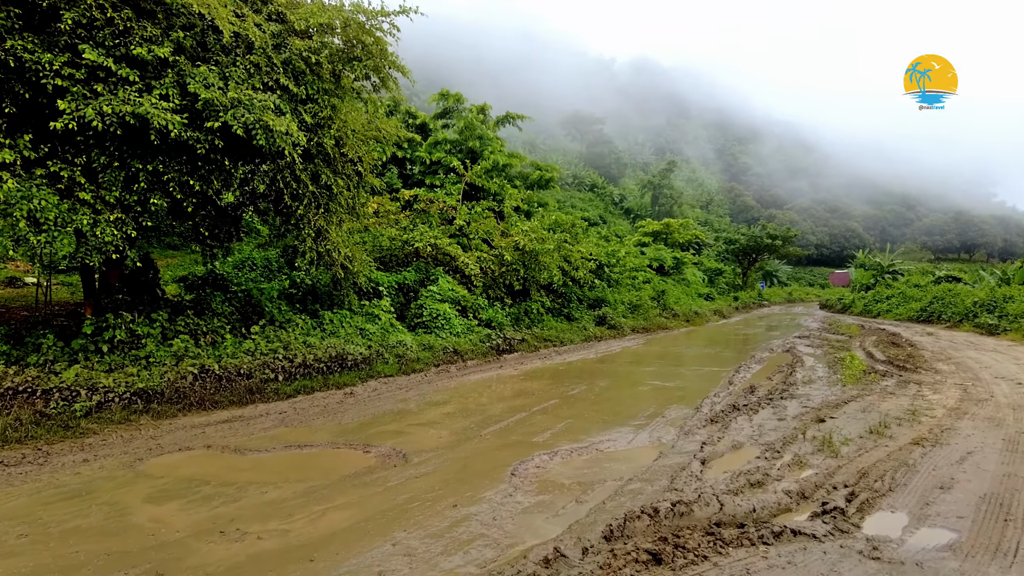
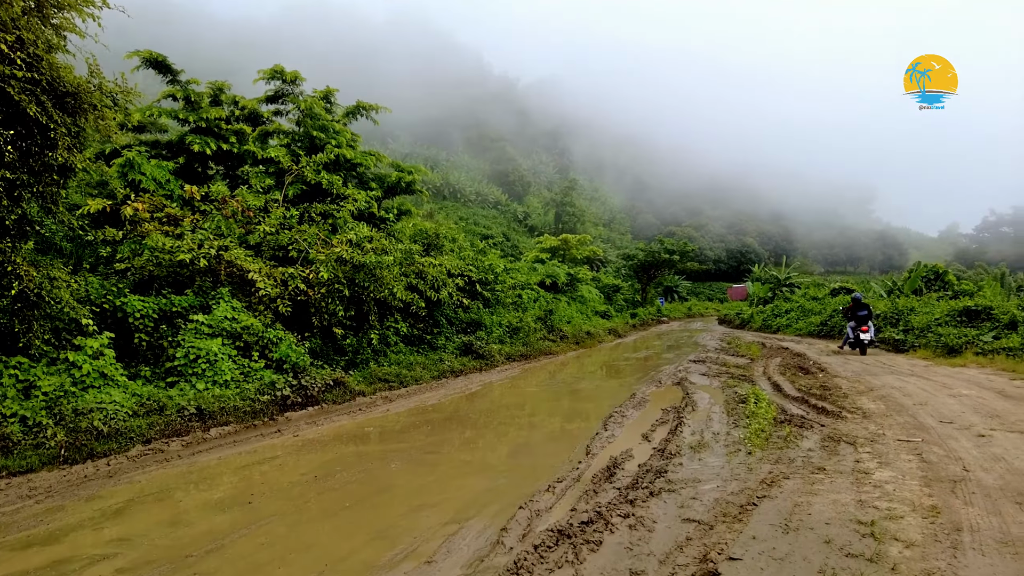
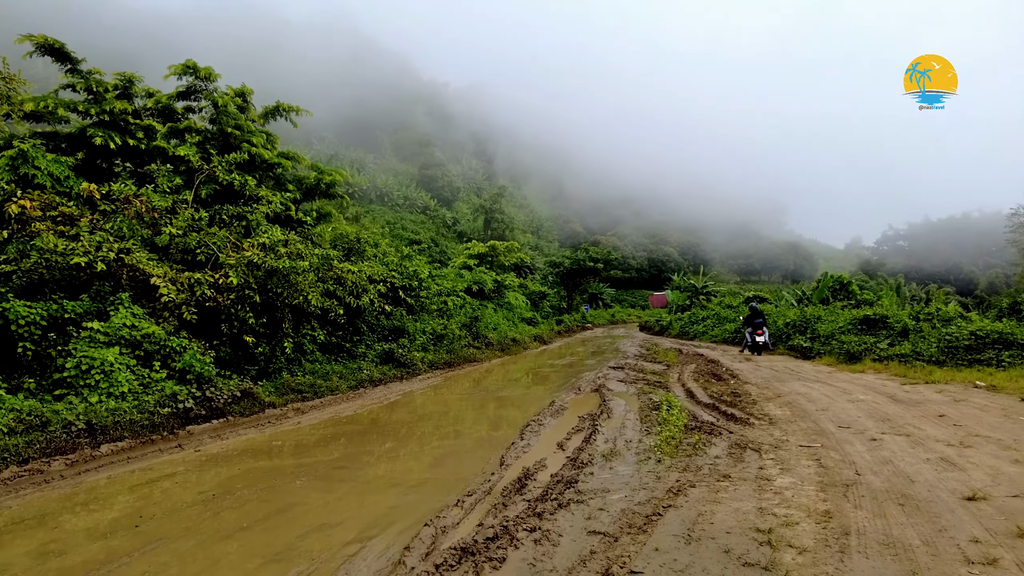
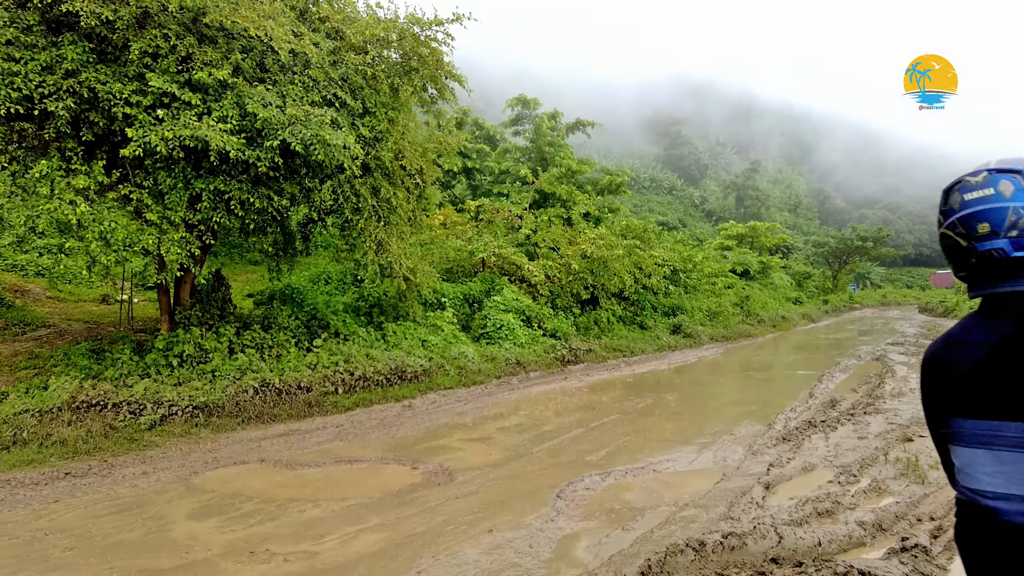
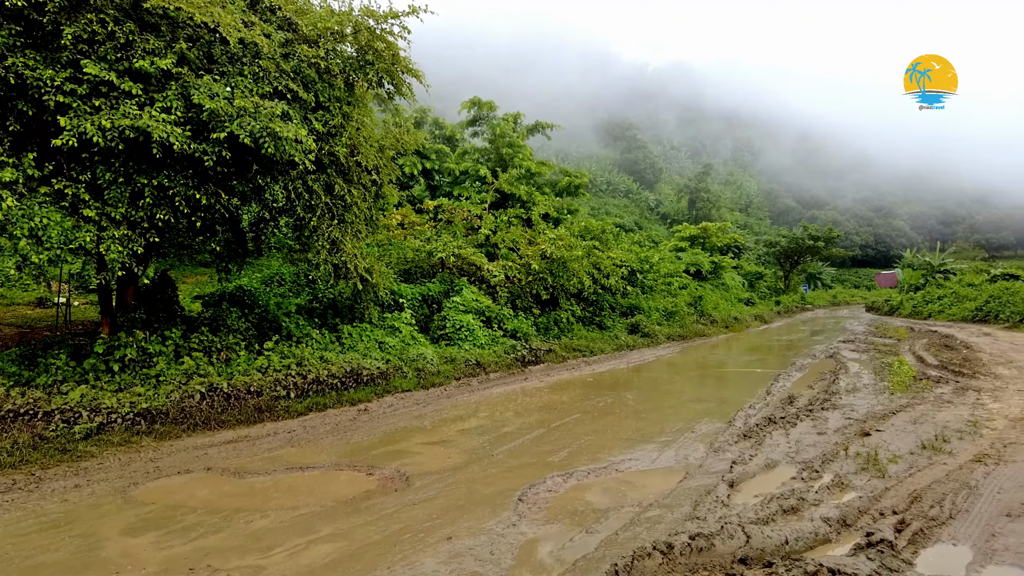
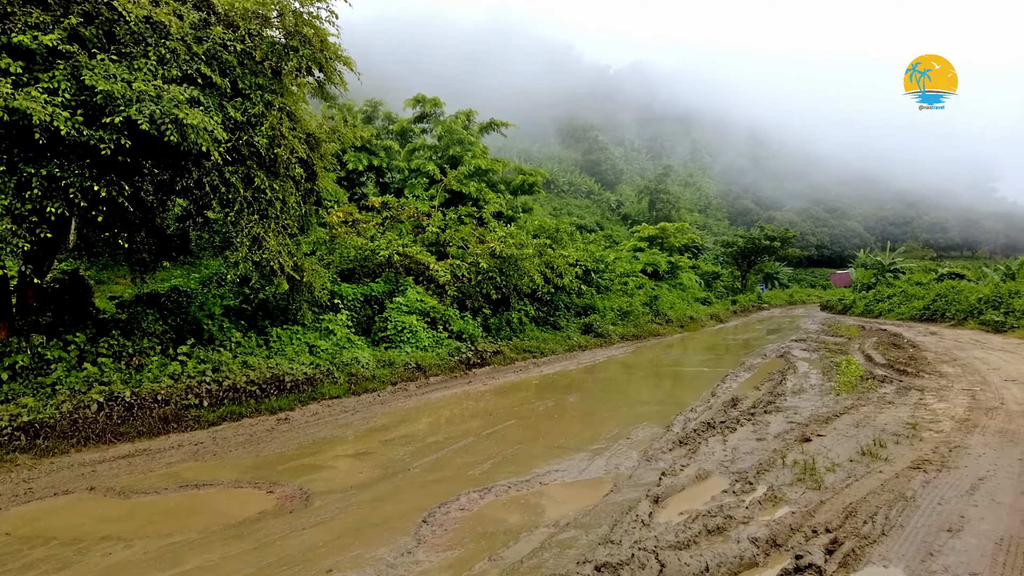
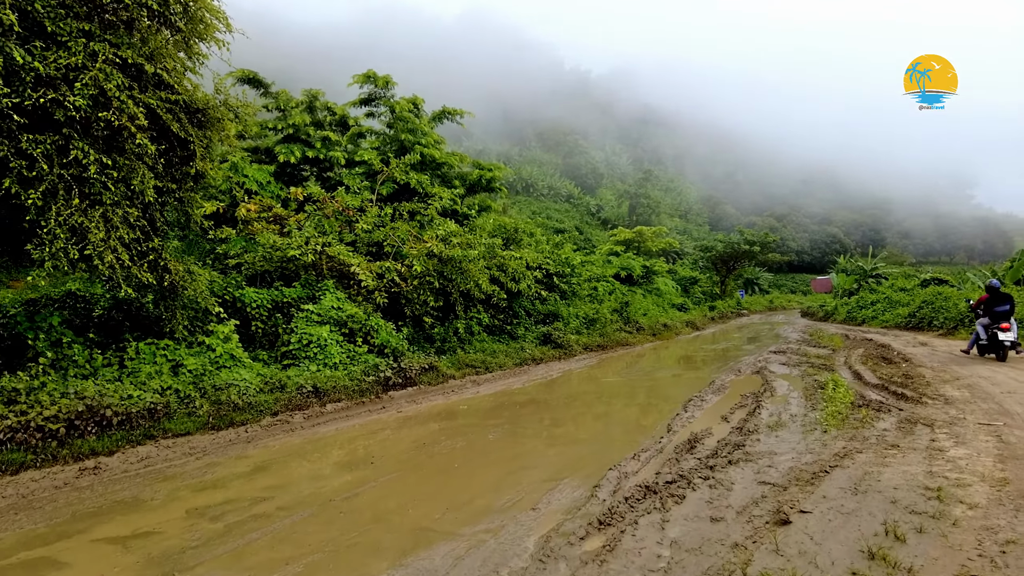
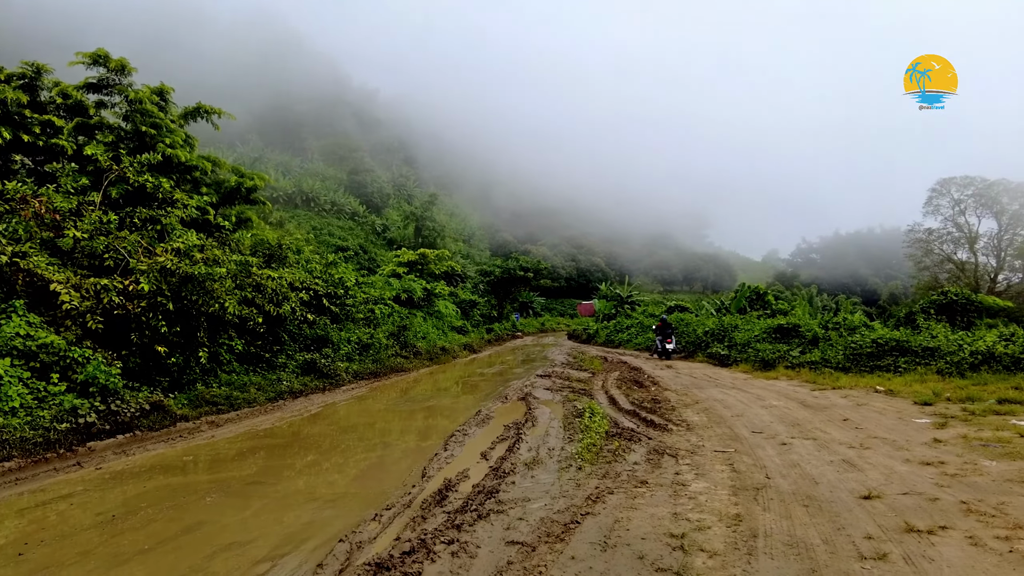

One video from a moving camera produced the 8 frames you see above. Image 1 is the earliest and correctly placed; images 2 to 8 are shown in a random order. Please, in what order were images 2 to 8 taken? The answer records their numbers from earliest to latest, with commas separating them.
4, 5, 6, 7, 2, 3, 8
